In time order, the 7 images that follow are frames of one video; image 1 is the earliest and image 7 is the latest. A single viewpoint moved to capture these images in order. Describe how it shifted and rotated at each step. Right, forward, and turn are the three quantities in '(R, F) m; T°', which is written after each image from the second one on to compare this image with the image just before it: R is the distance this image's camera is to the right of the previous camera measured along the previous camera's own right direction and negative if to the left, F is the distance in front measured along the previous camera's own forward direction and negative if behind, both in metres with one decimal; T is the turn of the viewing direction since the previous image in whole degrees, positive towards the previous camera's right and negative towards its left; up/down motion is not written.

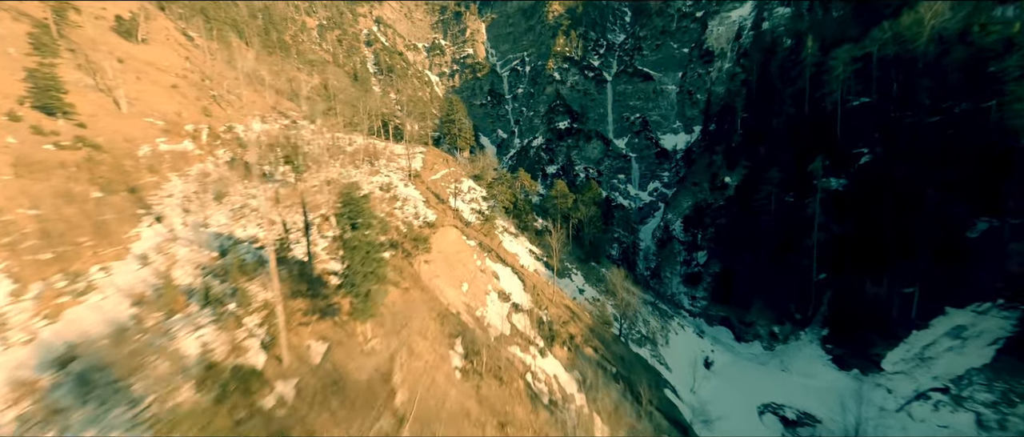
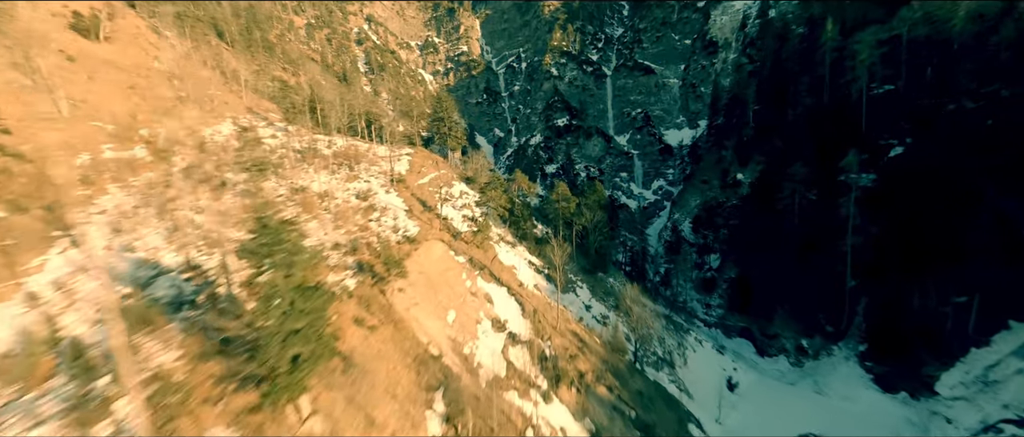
(+0.5, +4.9) m; 0°
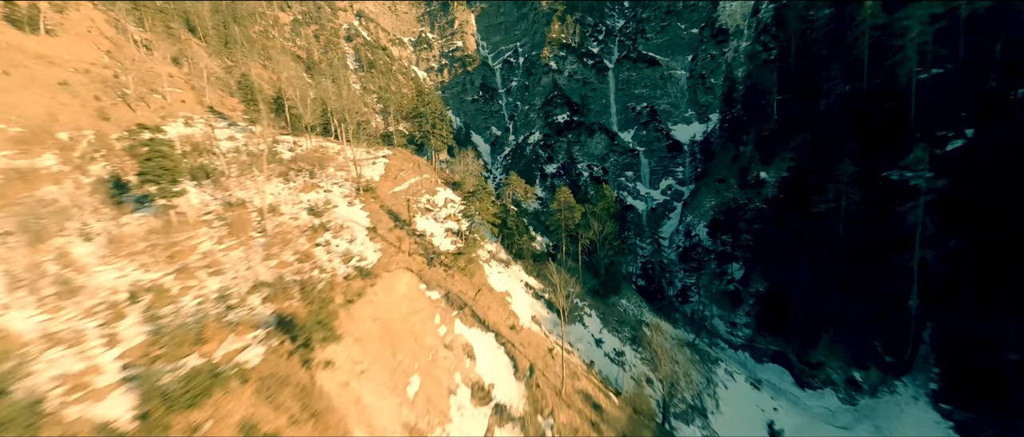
(+1.0, +6.9) m; 0°
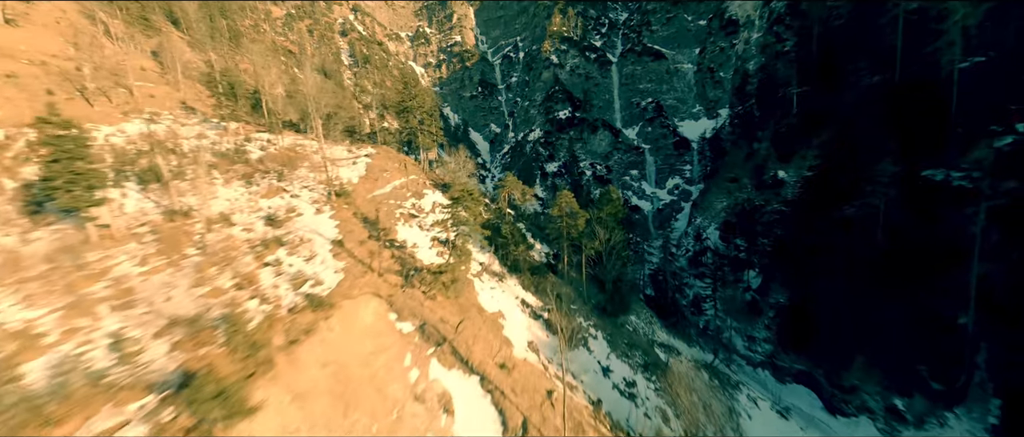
(+0.7, +4.2) m; 0°
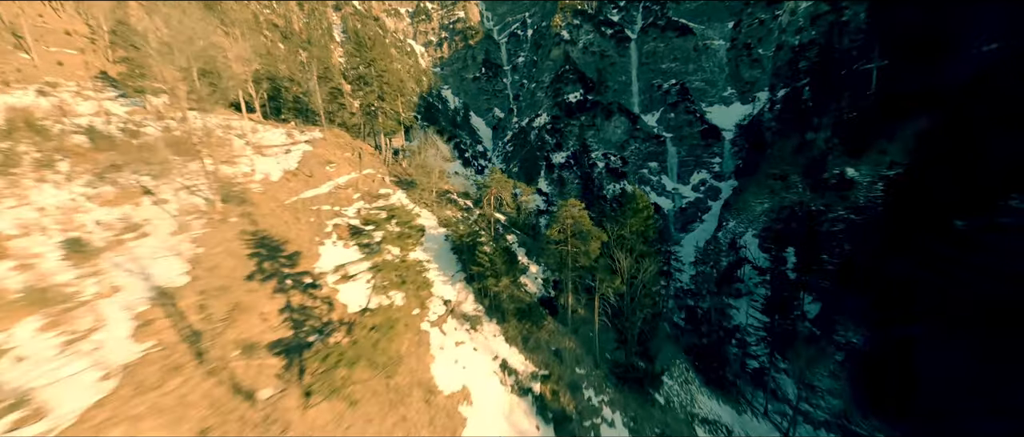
(+1.9, +10.1) m; -1°
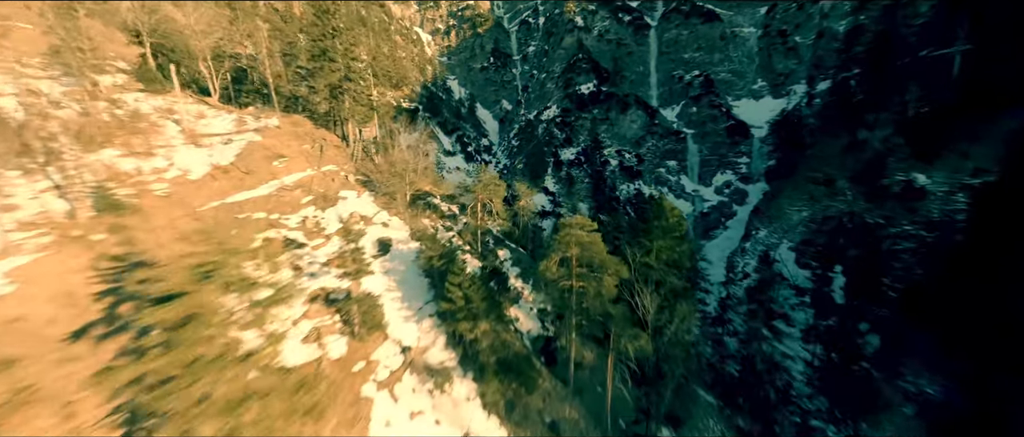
(+1.2, +5.8) m; -2°
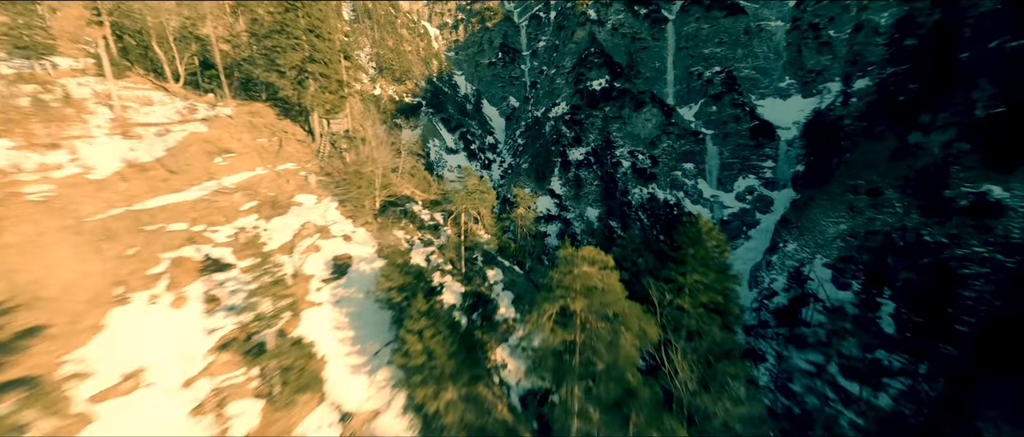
(+0.9, +4.3) m; -1°
